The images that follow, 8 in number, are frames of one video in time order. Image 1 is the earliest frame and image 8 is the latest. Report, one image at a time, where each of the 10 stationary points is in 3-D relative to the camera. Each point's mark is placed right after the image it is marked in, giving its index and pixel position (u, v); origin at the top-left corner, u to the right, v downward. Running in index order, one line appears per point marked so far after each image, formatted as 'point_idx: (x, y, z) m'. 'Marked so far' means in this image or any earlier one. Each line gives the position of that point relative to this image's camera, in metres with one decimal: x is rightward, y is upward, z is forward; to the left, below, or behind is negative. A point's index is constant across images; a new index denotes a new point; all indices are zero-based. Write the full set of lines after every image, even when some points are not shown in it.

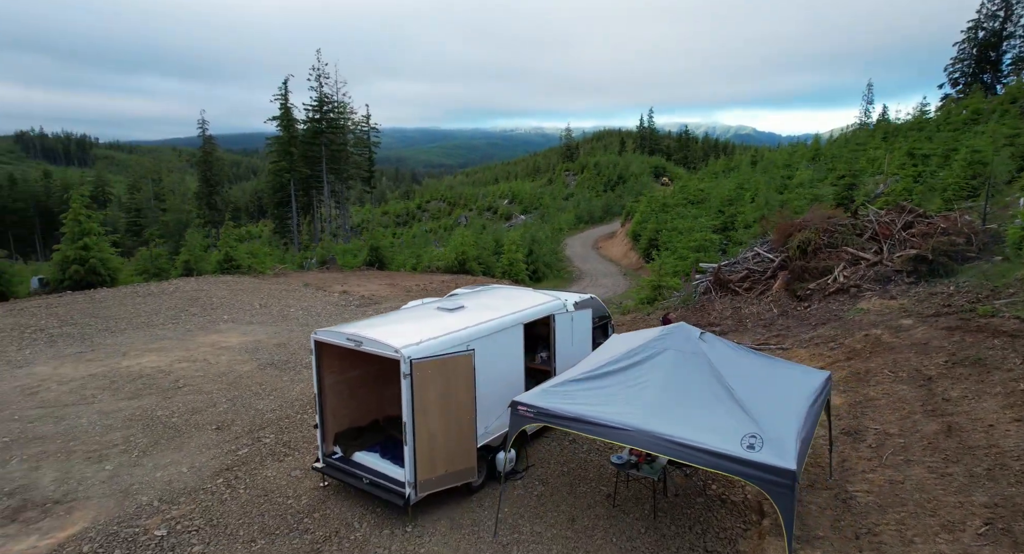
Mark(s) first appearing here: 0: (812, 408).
0: (+3.0, -1.3, +6.3) m
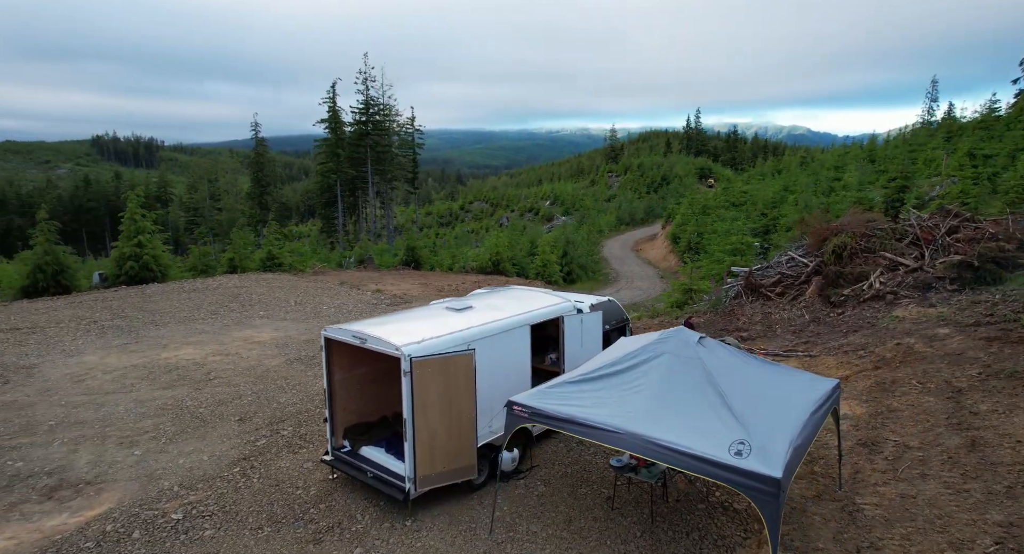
0: (+2.9, -1.3, +6.2) m
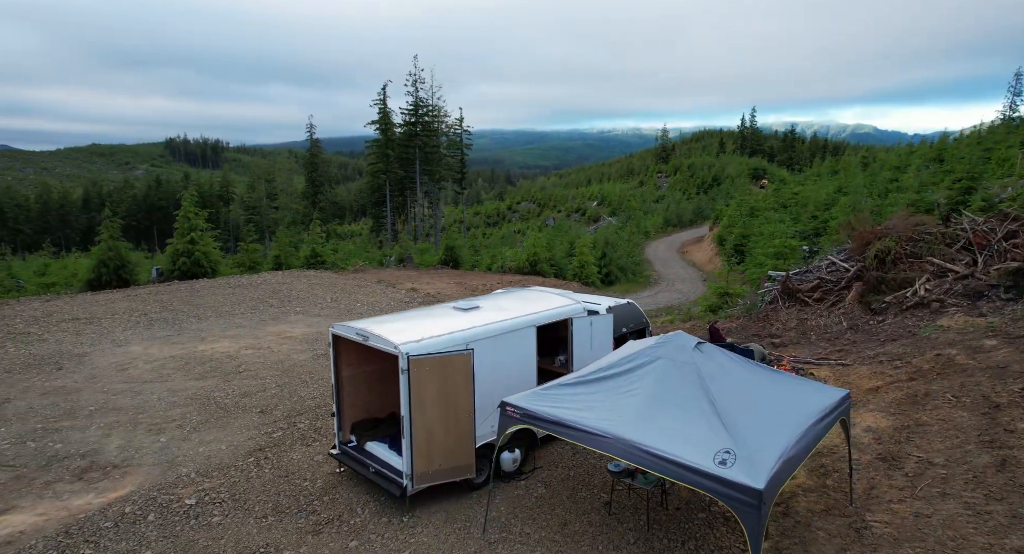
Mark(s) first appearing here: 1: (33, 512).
0: (+2.8, -1.4, +6.0) m
1: (-5.5, -2.7, +7.3) m
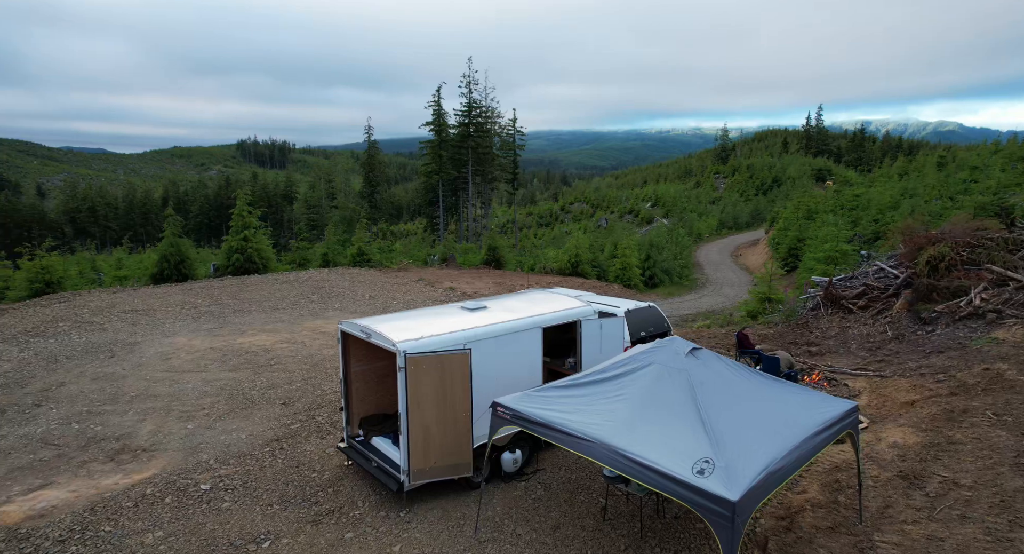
0: (+2.7, -1.5, +5.8) m
1: (-5.5, -2.6, +7.8) m
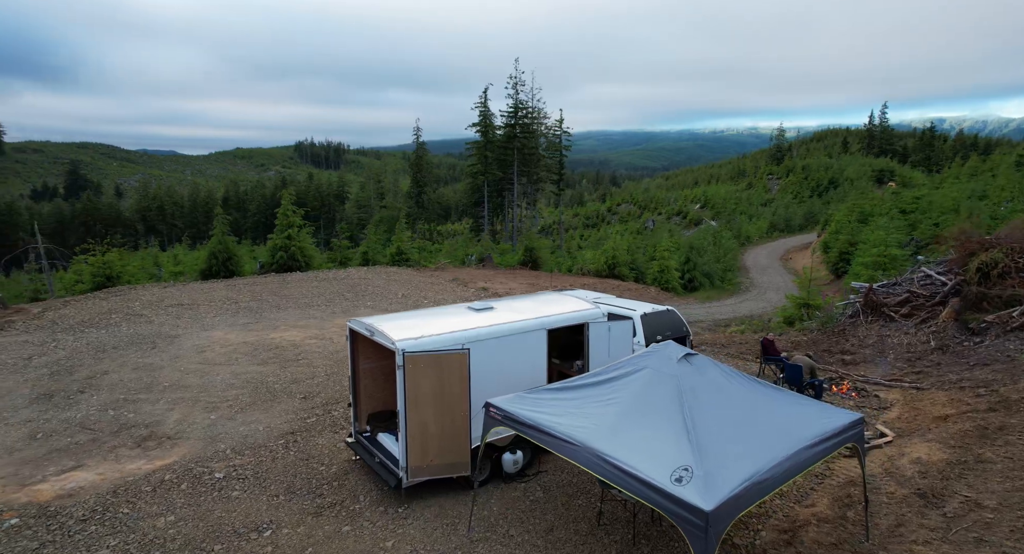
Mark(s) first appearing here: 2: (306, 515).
0: (+2.5, -1.5, +5.6) m
1: (-5.5, -2.5, +8.3) m
2: (-2.4, -2.7, +7.4) m
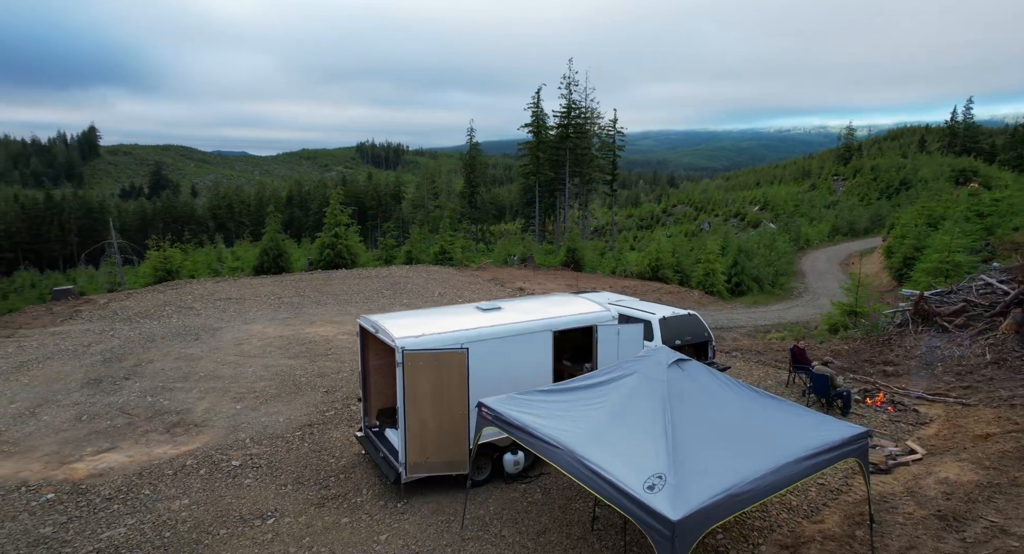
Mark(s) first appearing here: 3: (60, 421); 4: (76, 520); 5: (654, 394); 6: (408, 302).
0: (+2.3, -1.6, +5.3) m
1: (-5.4, -2.4, +8.9) m
2: (-2.4, -2.7, +7.6) m
3: (-7.0, -2.2, +9.9) m
4: (-5.1, -2.9, +7.5) m
5: (+1.3, -1.1, +5.9) m
6: (-2.6, -0.6, +16.1) m
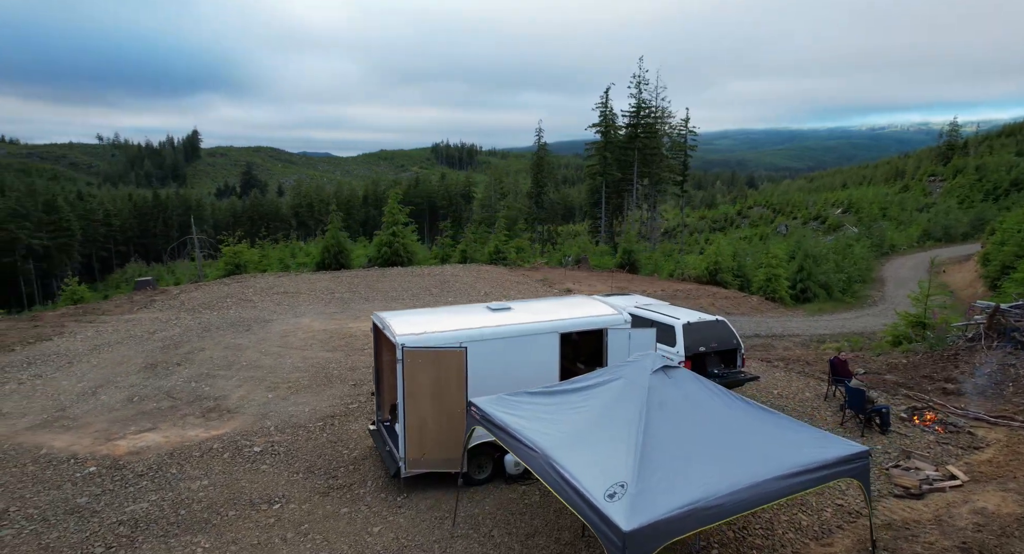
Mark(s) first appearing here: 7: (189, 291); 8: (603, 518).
0: (+2.0, -1.6, +5.0) m
1: (-5.2, -2.3, +9.5) m
2: (-2.4, -2.6, +7.8) m
3: (-6.6, -2.1, +10.7) m
4: (-5.1, -2.7, +8.1) m
5: (+1.1, -1.1, +5.7) m
6: (-1.5, -0.6, +16.3) m
7: (-9.0, -0.4, +17.7) m
8: (+0.7, -1.8, +4.7) m
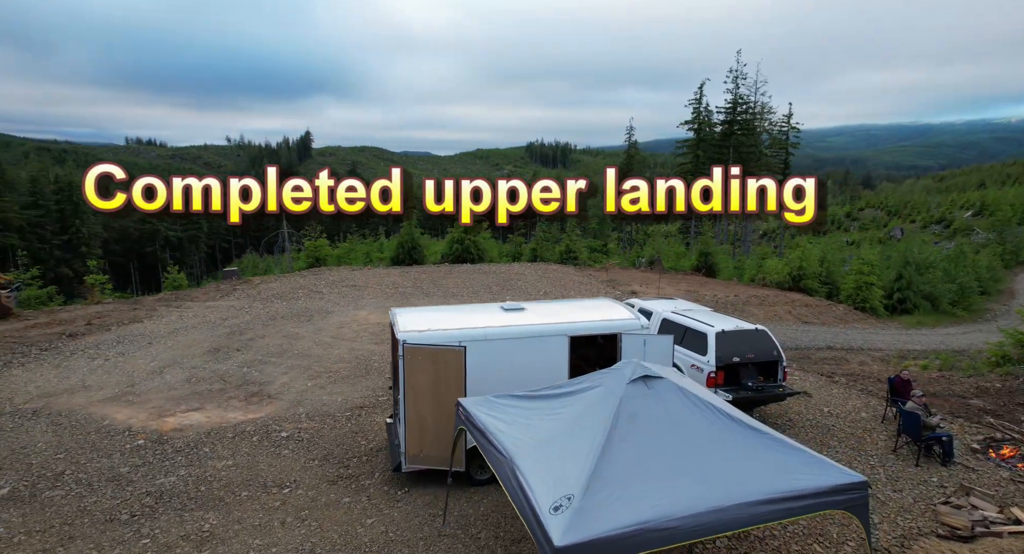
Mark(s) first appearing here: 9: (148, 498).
0: (+1.5, -1.6, +4.5) m
1: (-4.8, -2.2, +10.1) m
2: (-2.4, -2.6, +8.0) m
3: (-6.1, -1.9, +11.5) m
4: (-5.0, -2.6, +8.7) m
5: (+0.8, -1.1, +5.4) m
6: (0.0, -0.6, +16.2) m
7: (-7.1, -0.1, +18.8) m
8: (+0.2, -1.8, +4.4) m
9: (-4.5, -2.7, +7.9) m
